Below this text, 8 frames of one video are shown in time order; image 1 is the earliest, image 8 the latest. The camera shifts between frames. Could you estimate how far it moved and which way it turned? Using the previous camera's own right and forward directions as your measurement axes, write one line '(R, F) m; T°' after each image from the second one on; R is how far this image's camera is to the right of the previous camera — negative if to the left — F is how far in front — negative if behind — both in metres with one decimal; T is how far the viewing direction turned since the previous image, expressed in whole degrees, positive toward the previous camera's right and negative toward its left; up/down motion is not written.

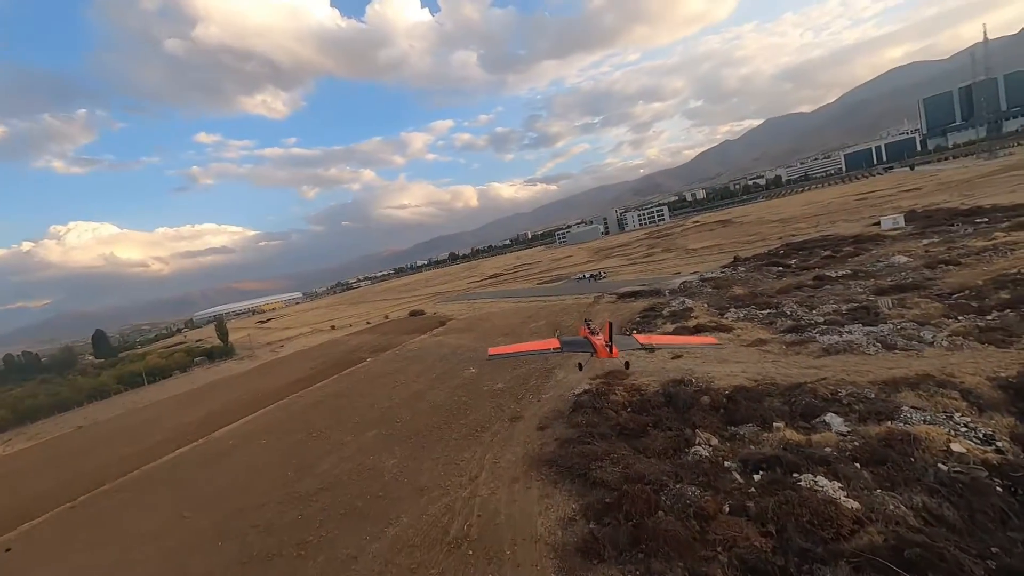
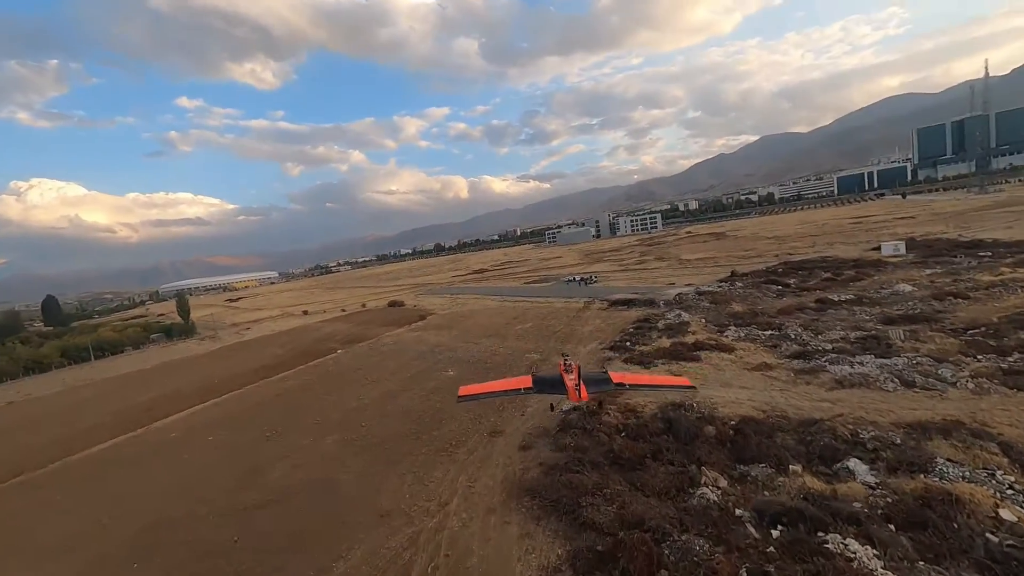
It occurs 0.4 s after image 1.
(-0.3, +1.8) m; +2°
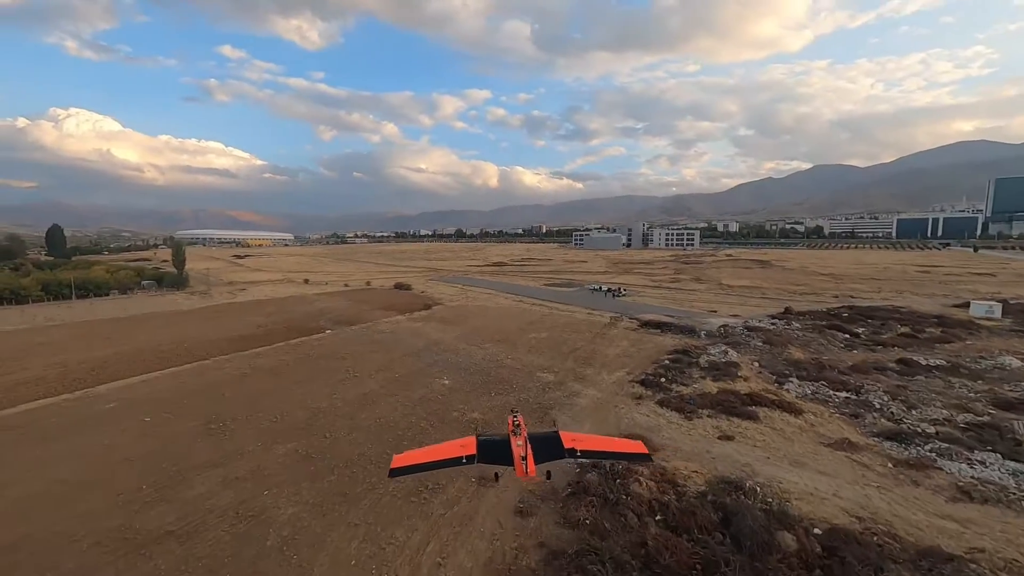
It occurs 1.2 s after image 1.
(-0.2, +3.6) m; -2°
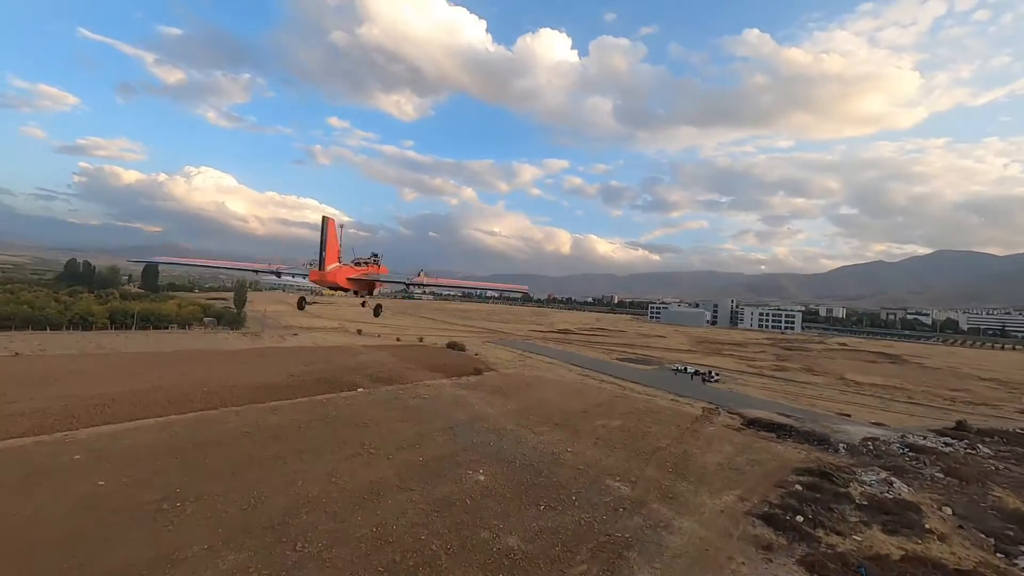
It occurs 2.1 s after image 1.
(-0.1, +4.2) m; -9°
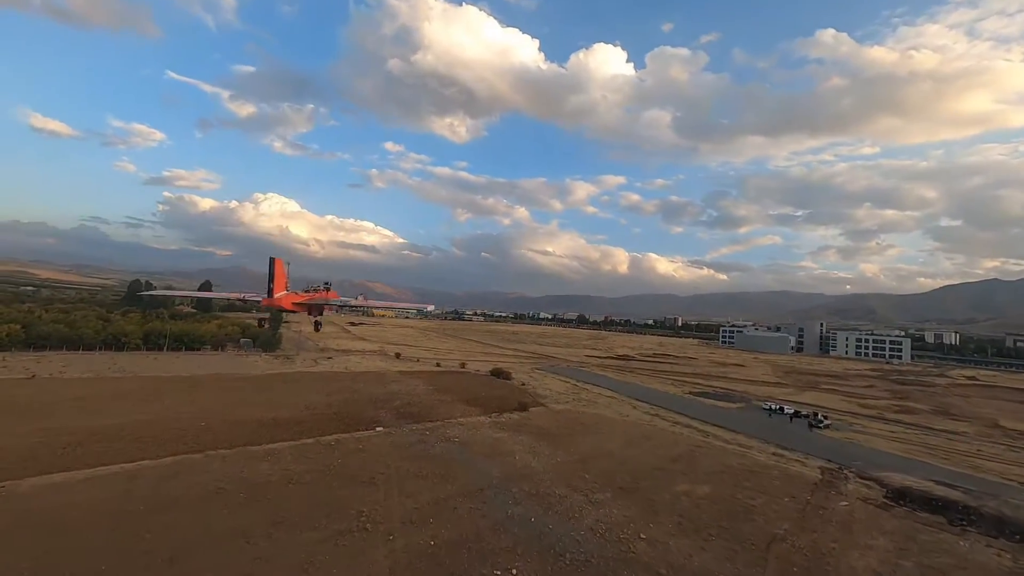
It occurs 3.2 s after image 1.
(+0.1, +4.0) m; -7°
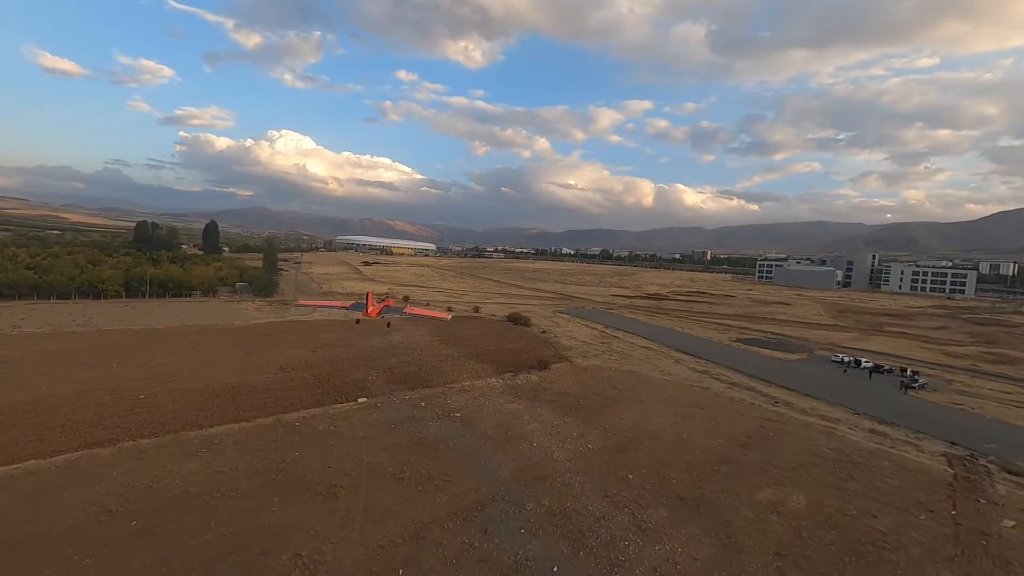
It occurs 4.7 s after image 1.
(+0.2, +4.3) m; -3°
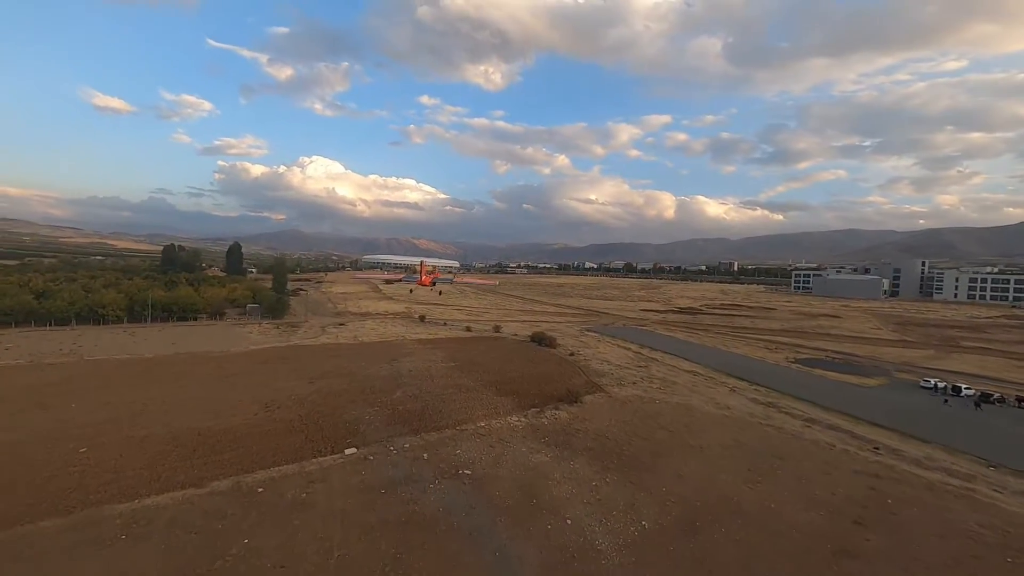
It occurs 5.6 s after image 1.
(0.0, +2.7) m; -3°
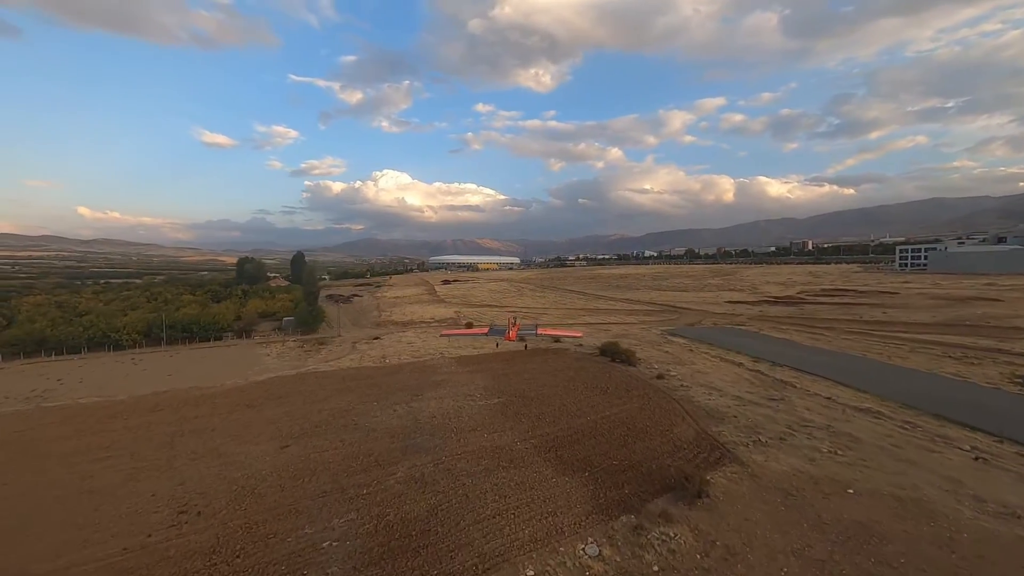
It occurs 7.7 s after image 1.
(0.0, +6.2) m; -8°
